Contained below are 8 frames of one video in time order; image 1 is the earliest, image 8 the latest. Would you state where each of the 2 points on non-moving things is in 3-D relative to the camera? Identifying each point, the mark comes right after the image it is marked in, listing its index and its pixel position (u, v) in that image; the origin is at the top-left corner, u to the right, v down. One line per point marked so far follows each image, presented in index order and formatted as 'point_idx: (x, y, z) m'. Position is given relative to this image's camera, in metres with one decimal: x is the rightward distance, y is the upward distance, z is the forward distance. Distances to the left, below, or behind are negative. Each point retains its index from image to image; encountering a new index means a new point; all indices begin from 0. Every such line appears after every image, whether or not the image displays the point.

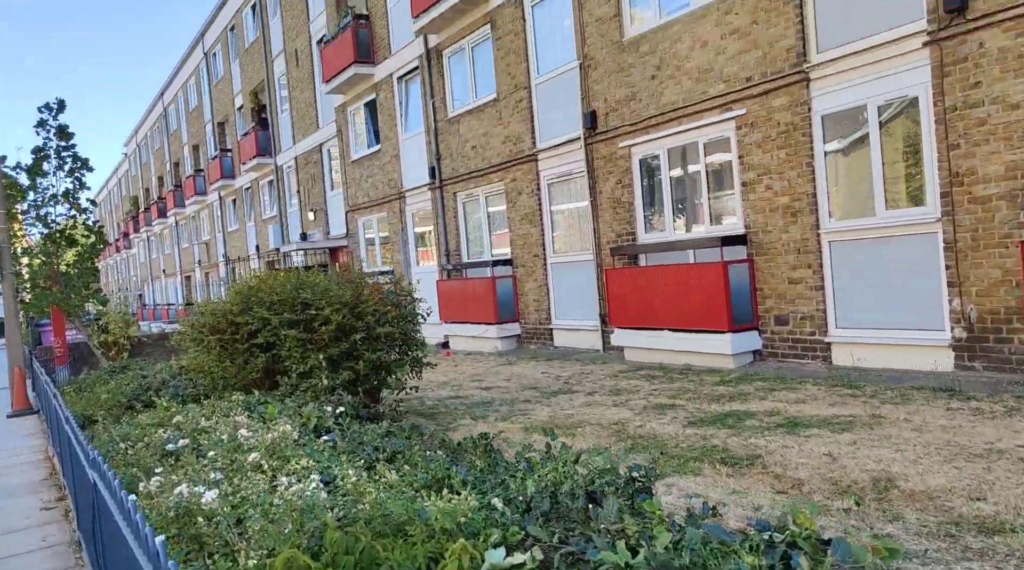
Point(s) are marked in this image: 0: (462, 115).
0: (-0.6, +2.4, +11.3) m
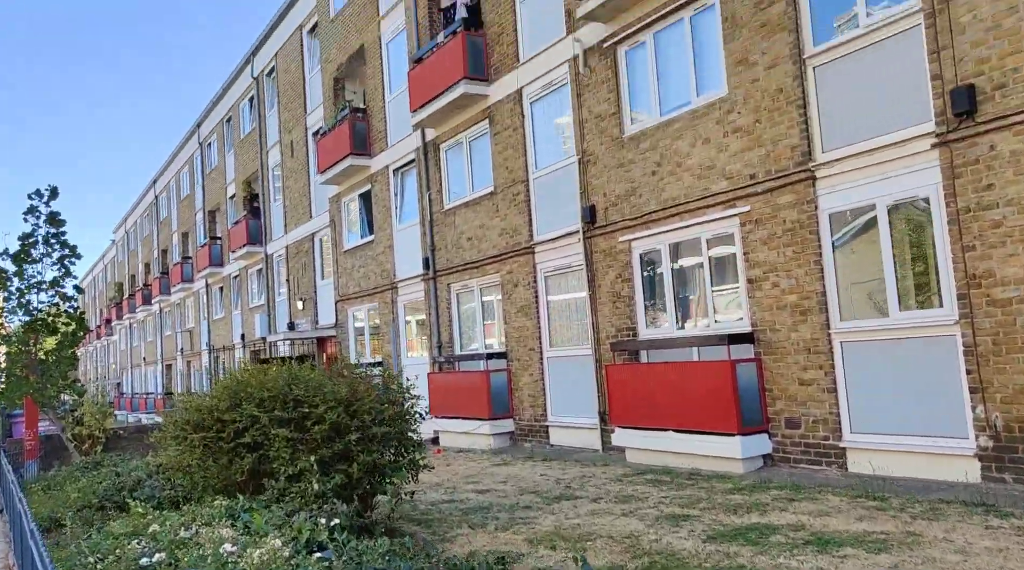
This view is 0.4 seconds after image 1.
0: (-0.7, +1.1, +11.3) m
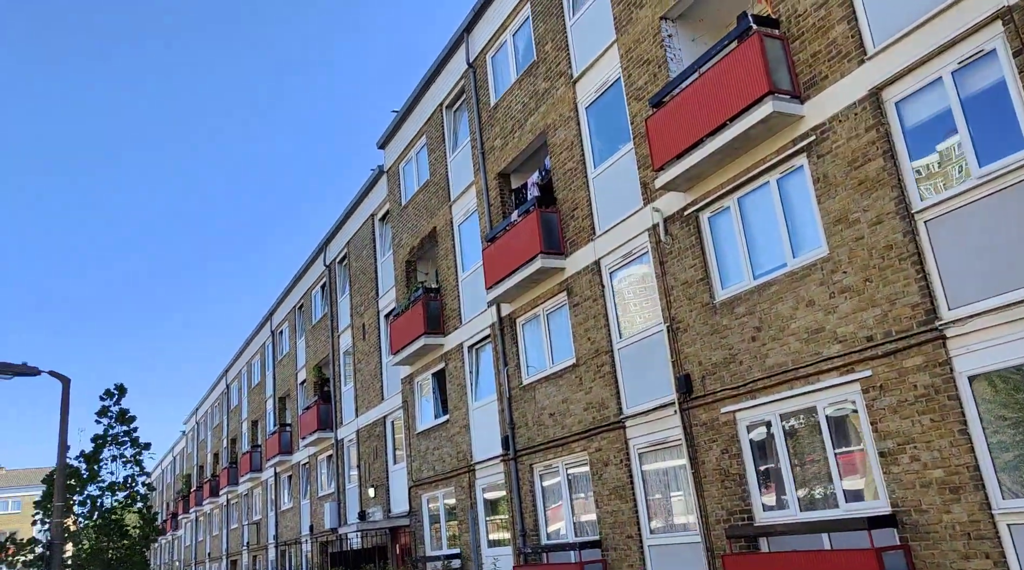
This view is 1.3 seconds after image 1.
0: (+0.4, -1.3, +10.9) m
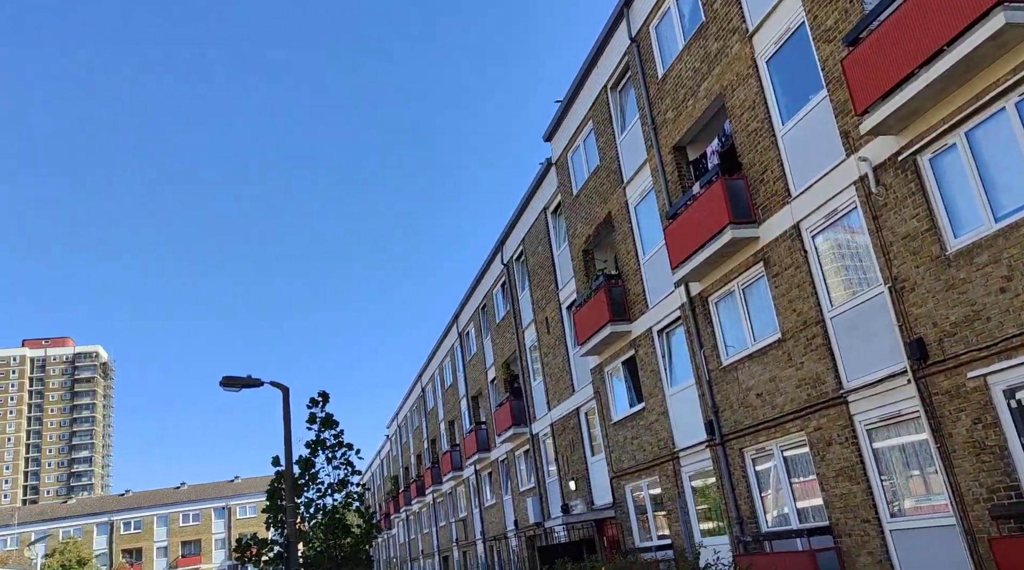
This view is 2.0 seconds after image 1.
0: (+2.9, -0.9, +10.3) m
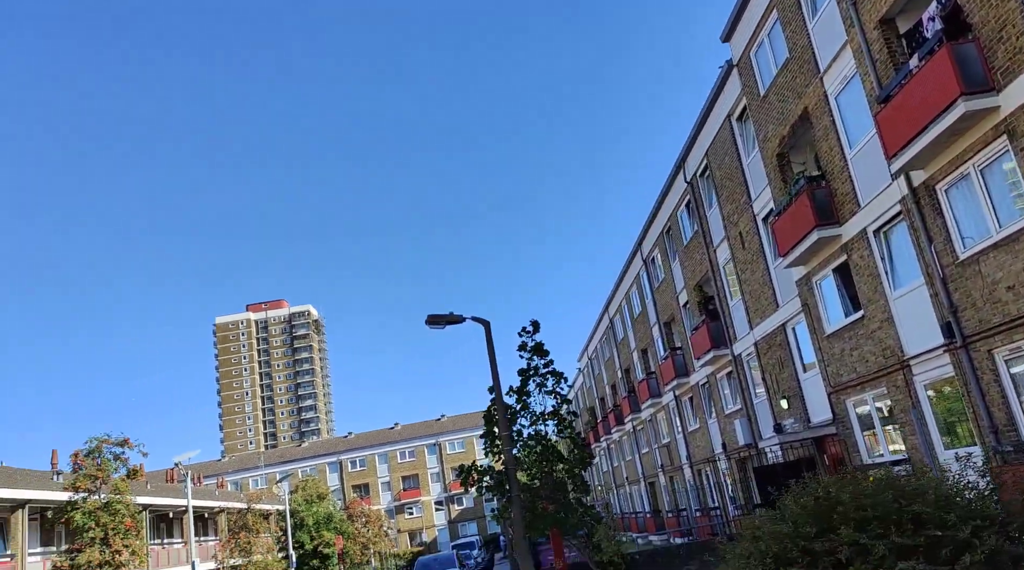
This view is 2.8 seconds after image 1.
0: (+5.2, +0.4, +9.0) m
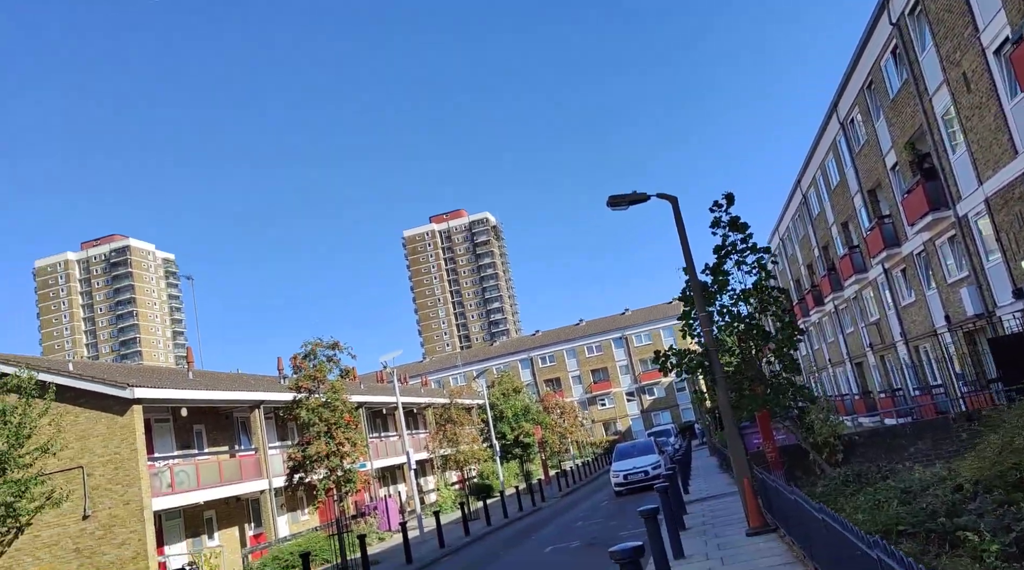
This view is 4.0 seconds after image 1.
0: (+6.9, +2.1, +6.8) m
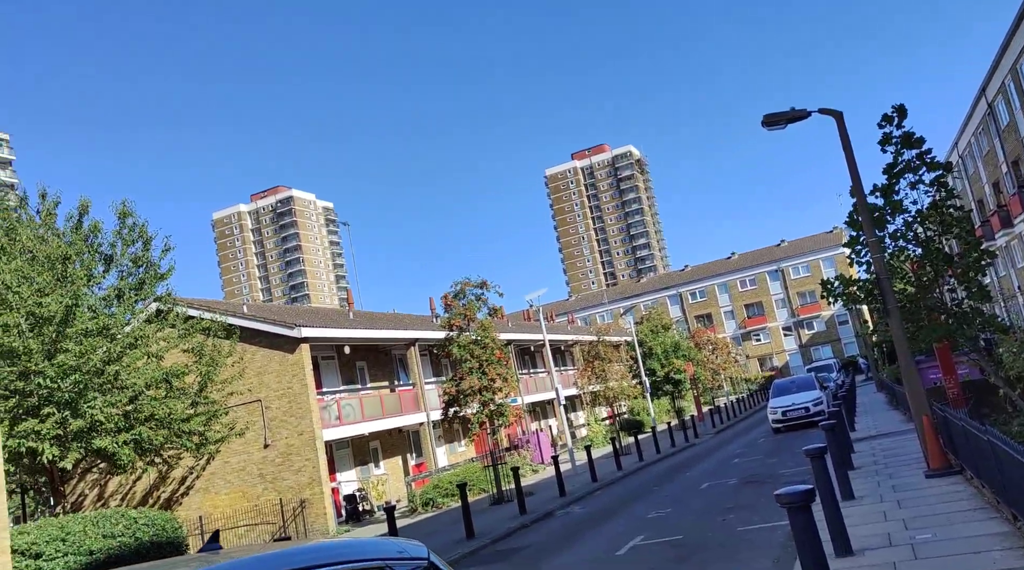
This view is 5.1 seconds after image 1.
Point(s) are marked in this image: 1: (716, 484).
0: (+7.9, +2.8, +4.8) m
1: (+4.8, -4.7, +19.4) m
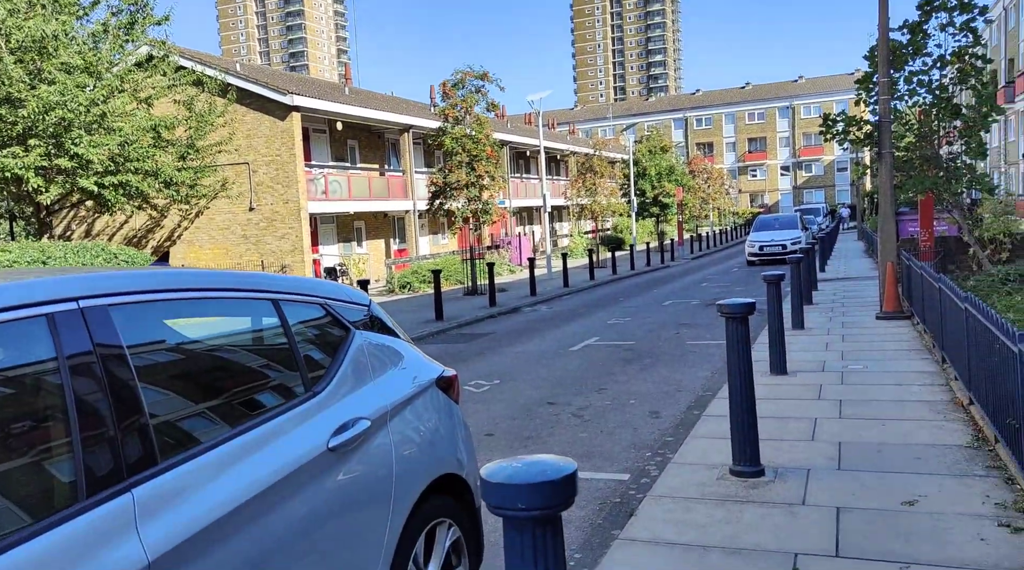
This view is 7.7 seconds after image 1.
0: (+8.0, +2.9, +4.1) m
1: (+4.0, -0.4, +20.0) m
